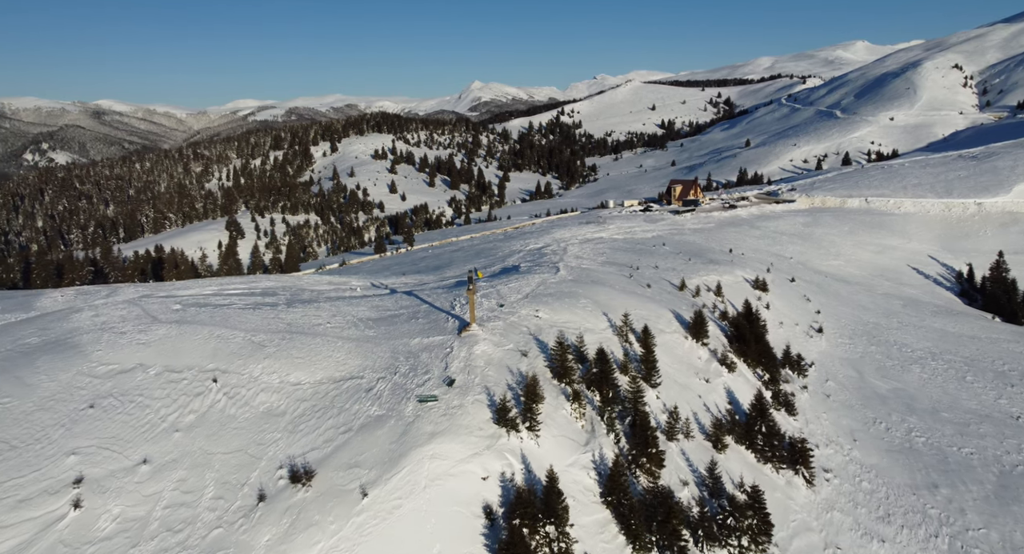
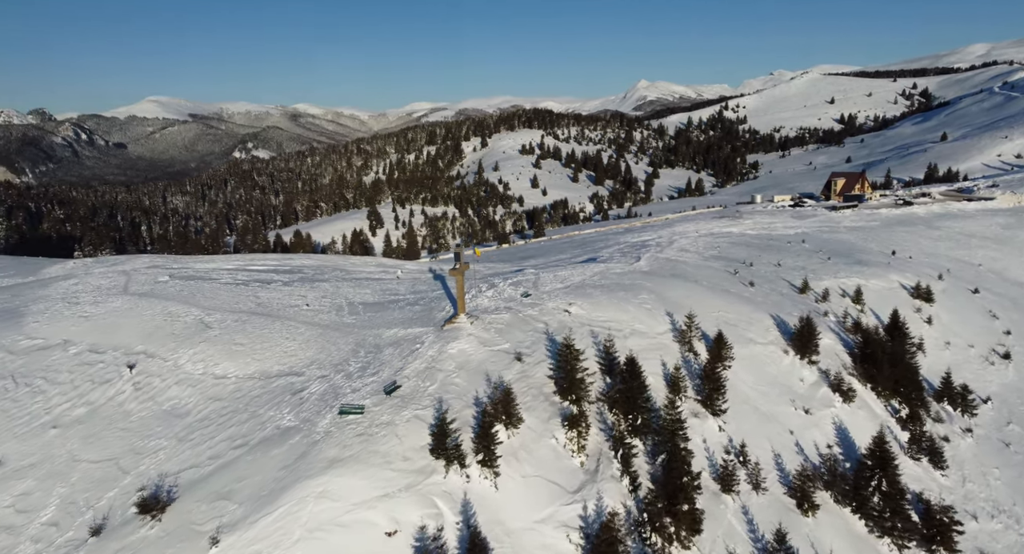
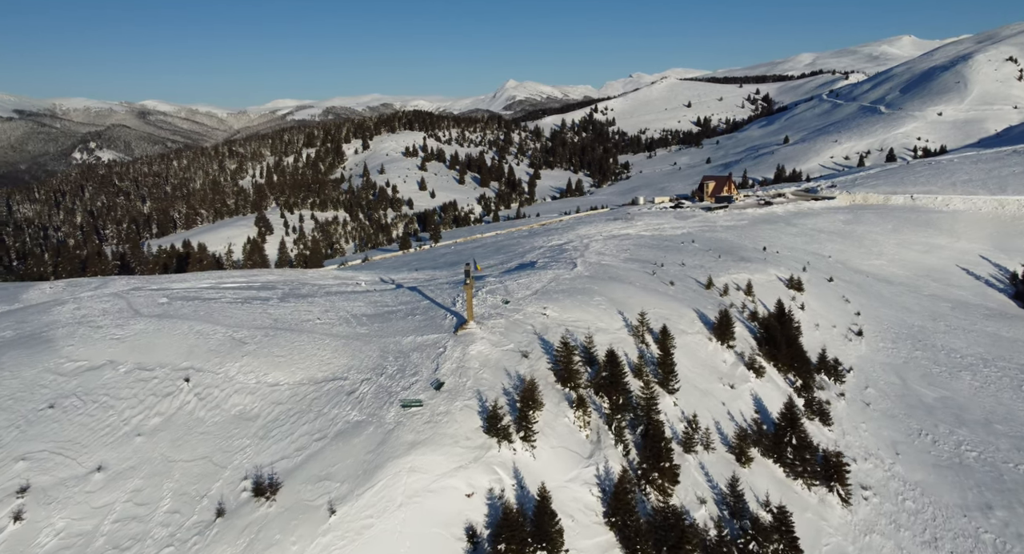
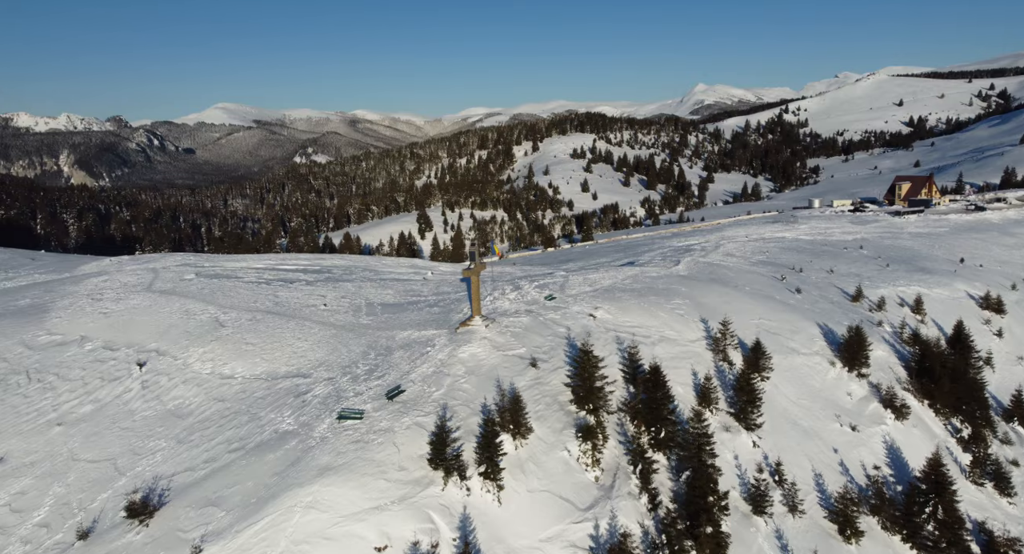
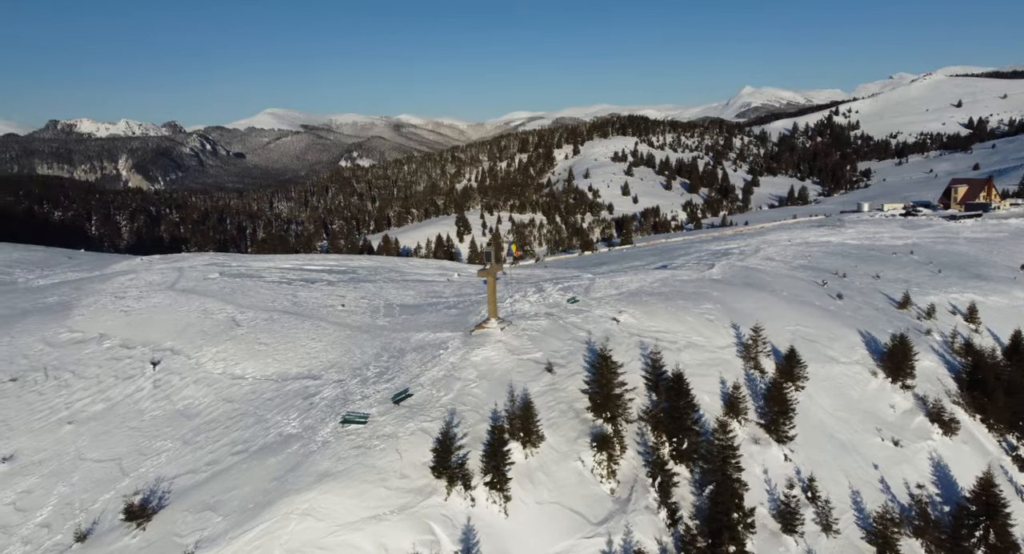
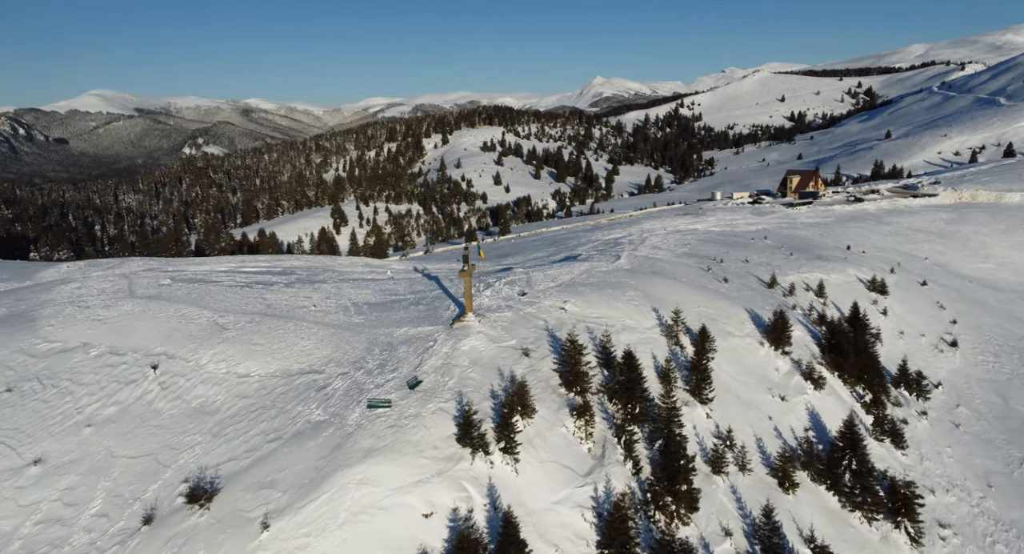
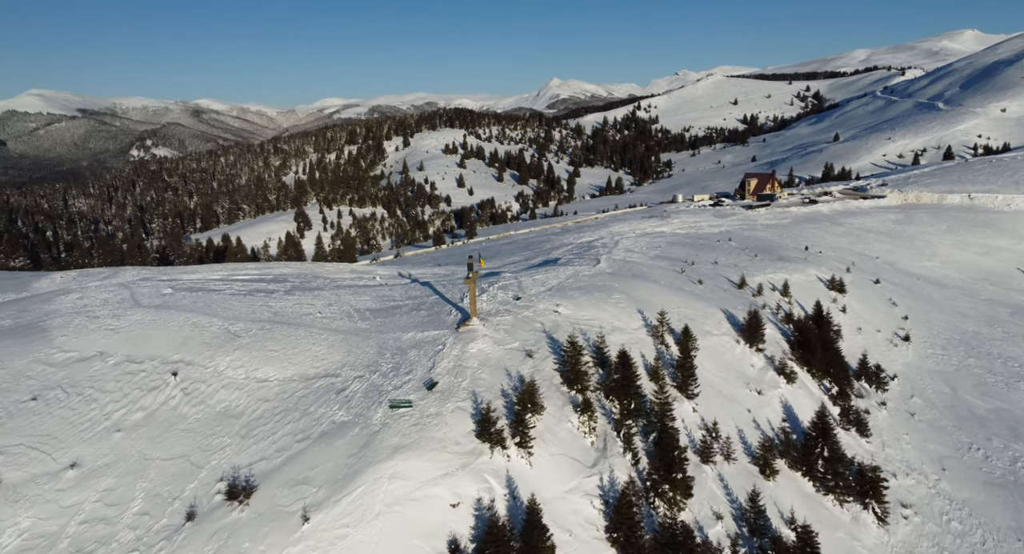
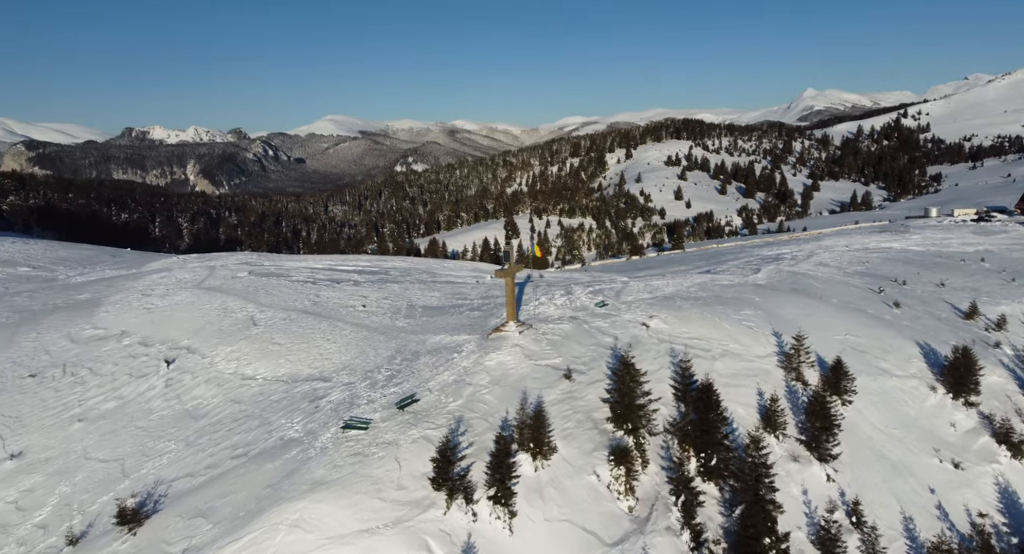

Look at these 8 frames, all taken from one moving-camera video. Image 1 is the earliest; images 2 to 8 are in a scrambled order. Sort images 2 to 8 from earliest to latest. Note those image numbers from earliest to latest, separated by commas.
3, 7, 6, 2, 4, 5, 8
